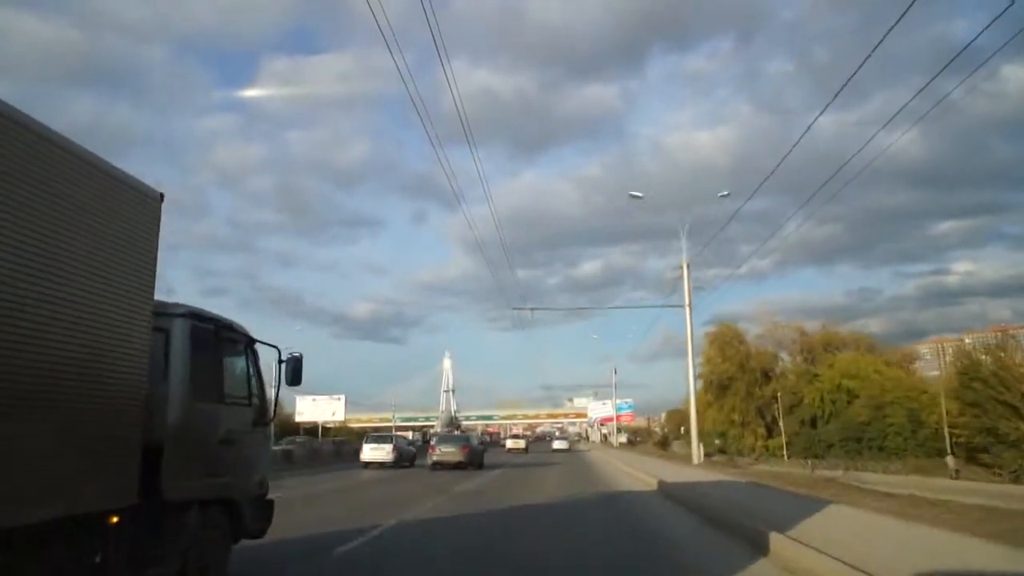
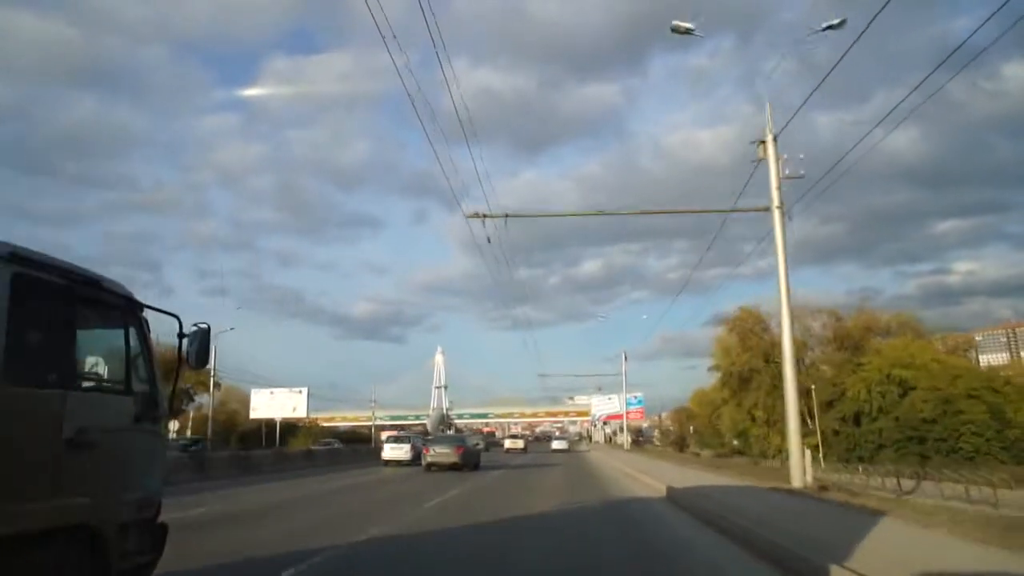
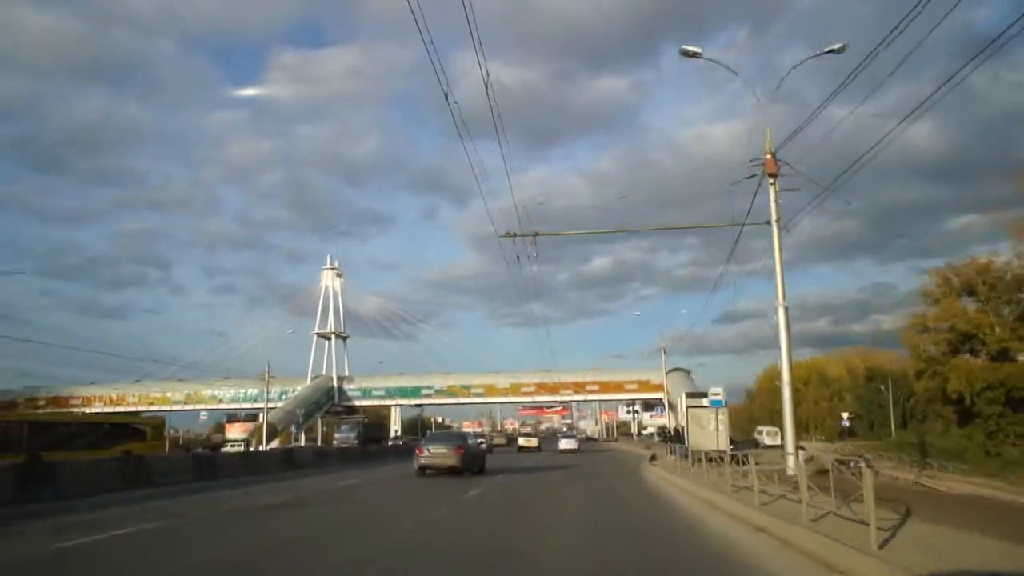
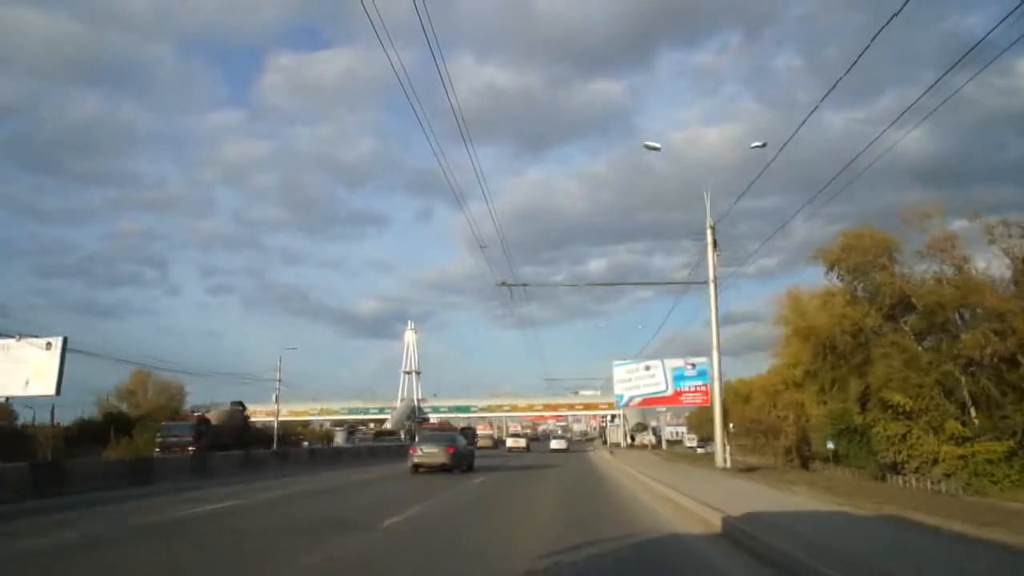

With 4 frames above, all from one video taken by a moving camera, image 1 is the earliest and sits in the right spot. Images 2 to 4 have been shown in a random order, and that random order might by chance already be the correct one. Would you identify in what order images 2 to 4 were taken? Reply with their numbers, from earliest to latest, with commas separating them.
2, 4, 3
